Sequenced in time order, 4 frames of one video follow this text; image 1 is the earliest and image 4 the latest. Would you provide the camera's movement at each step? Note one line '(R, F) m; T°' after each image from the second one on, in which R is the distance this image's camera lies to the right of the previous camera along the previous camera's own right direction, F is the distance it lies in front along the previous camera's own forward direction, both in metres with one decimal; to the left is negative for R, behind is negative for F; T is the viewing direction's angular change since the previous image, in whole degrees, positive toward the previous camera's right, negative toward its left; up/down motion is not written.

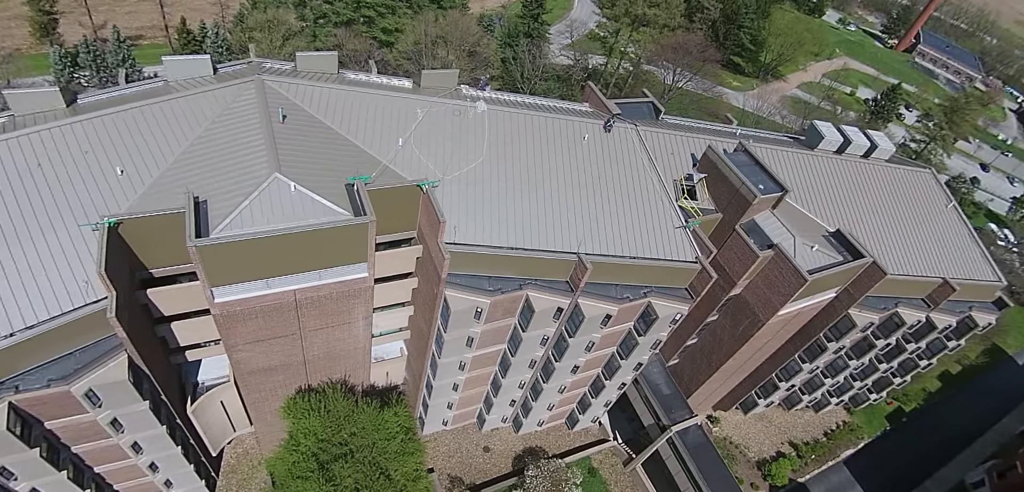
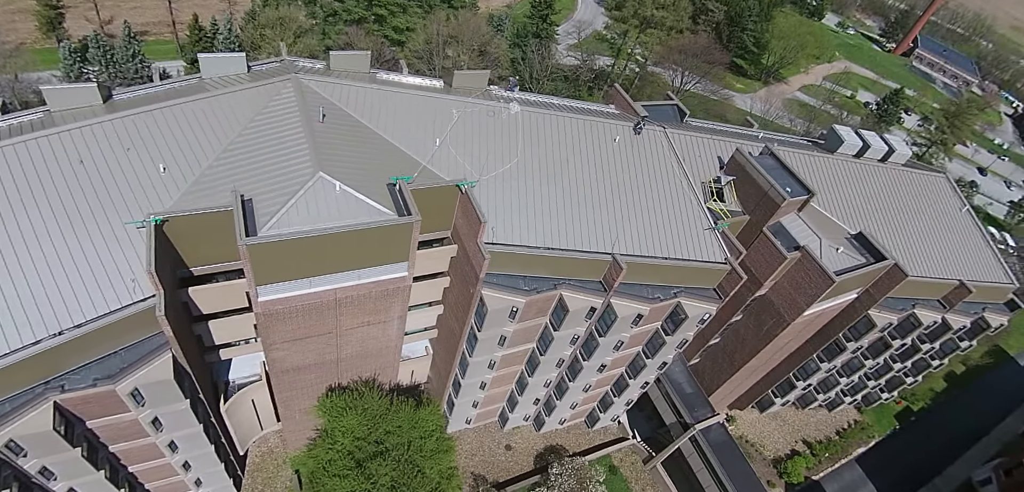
(-2.4, -0.2) m; +1°
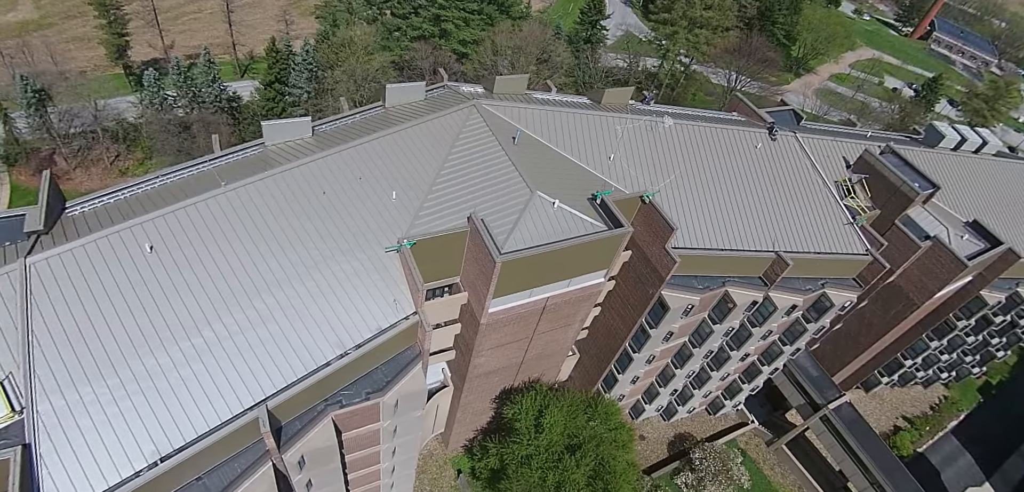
(-10.5, -2.3) m; +1°
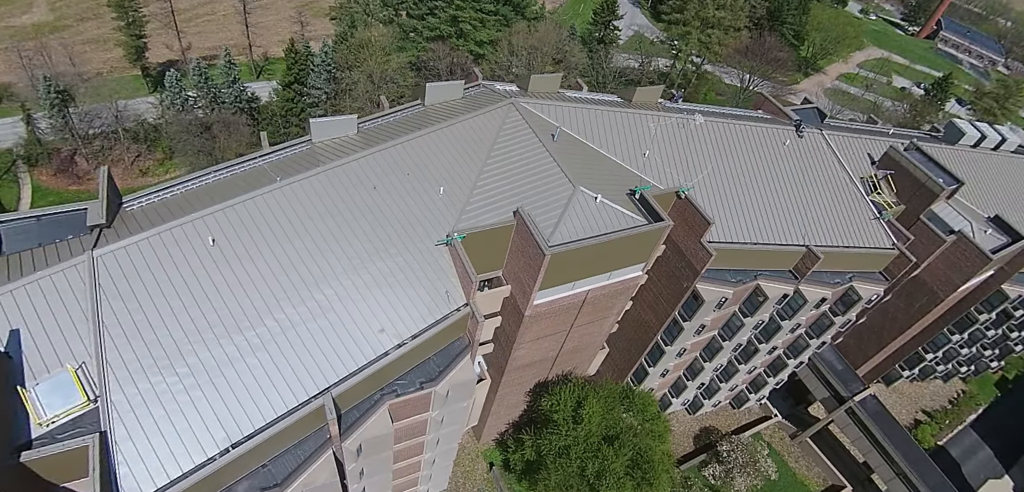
(-2.3, -0.7) m; 0°
